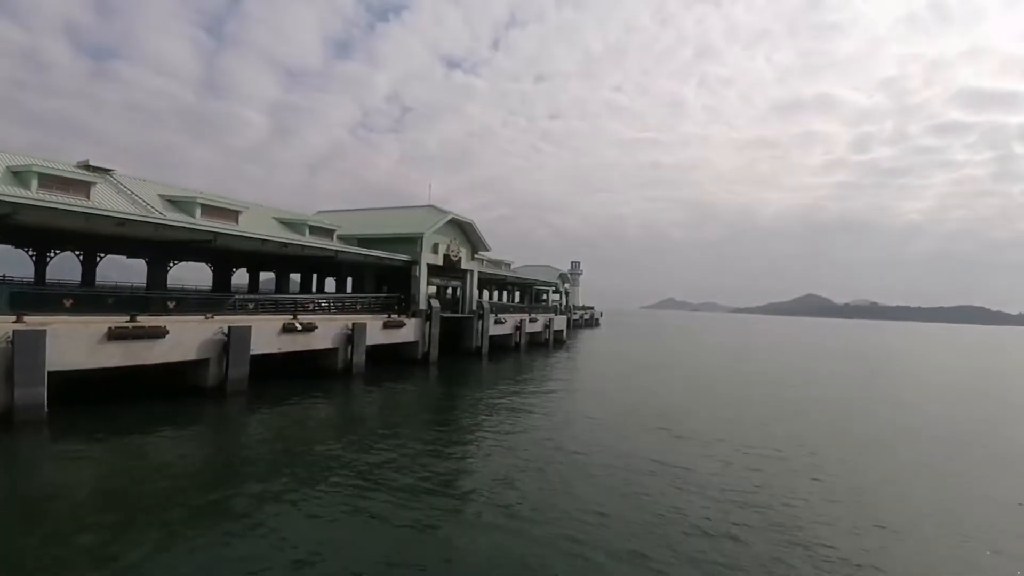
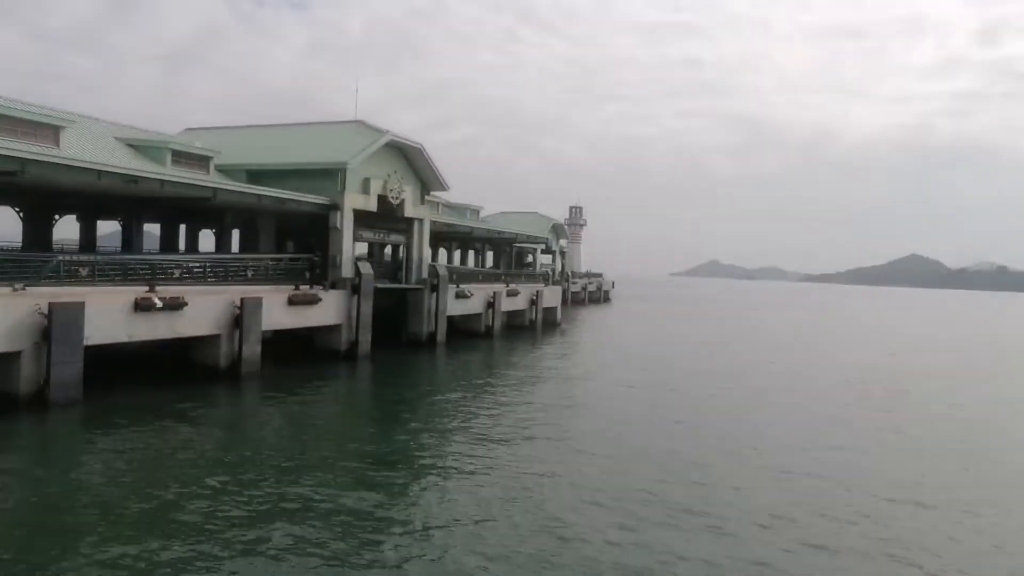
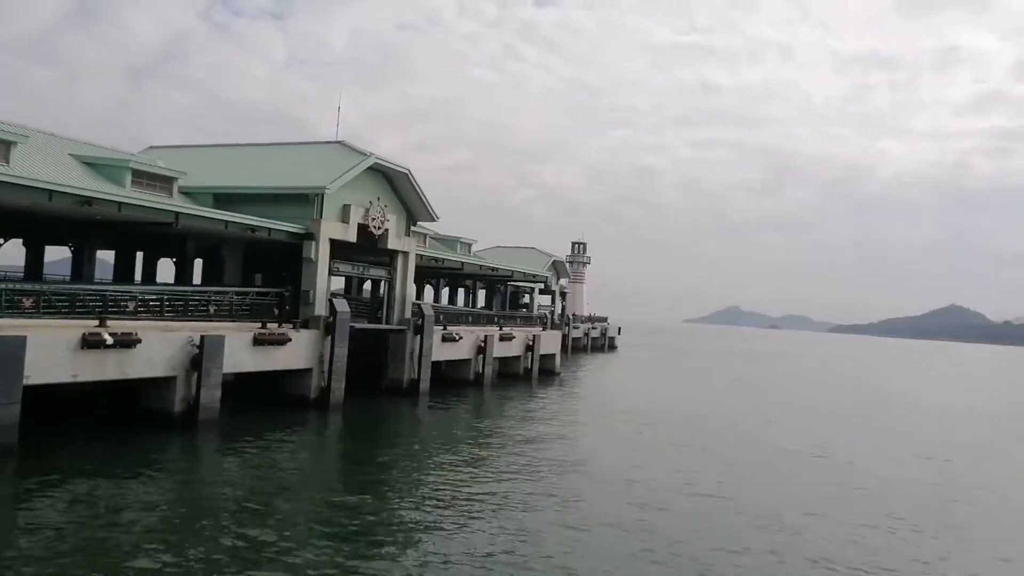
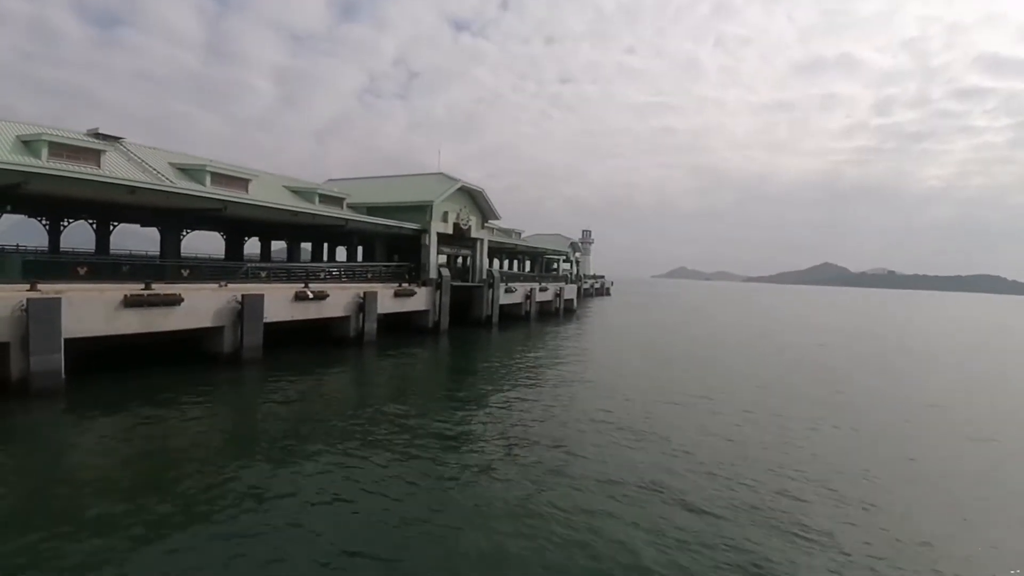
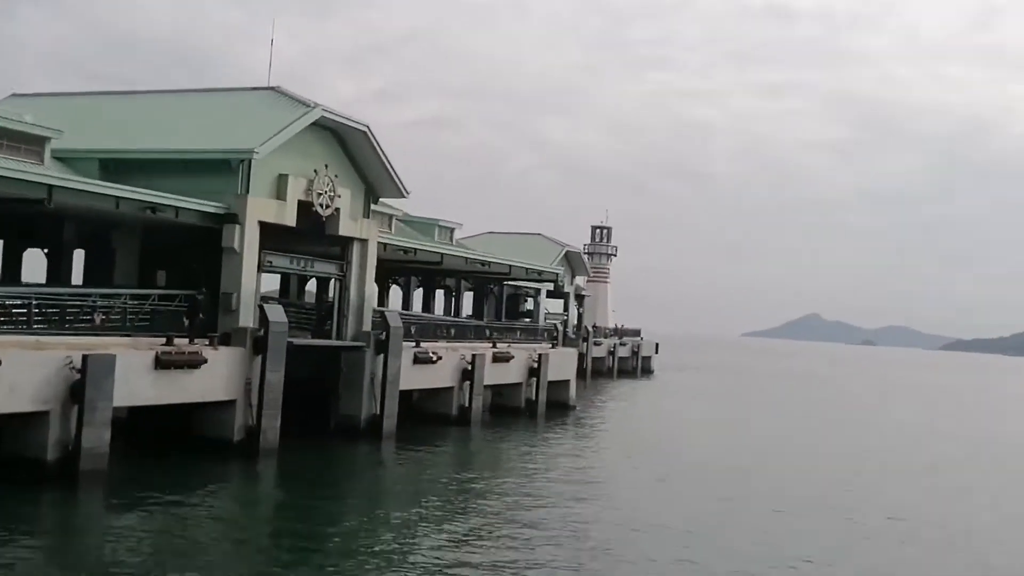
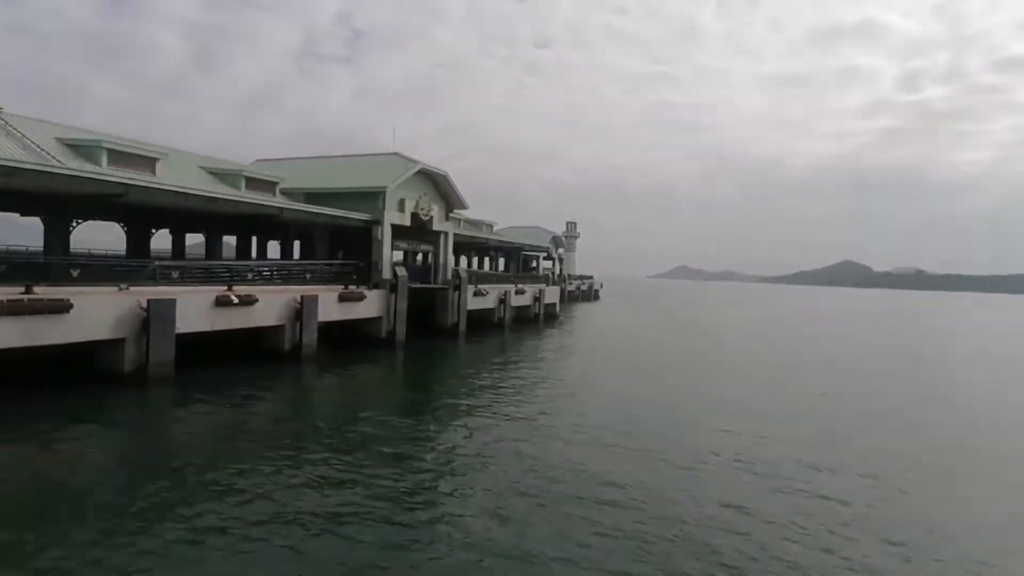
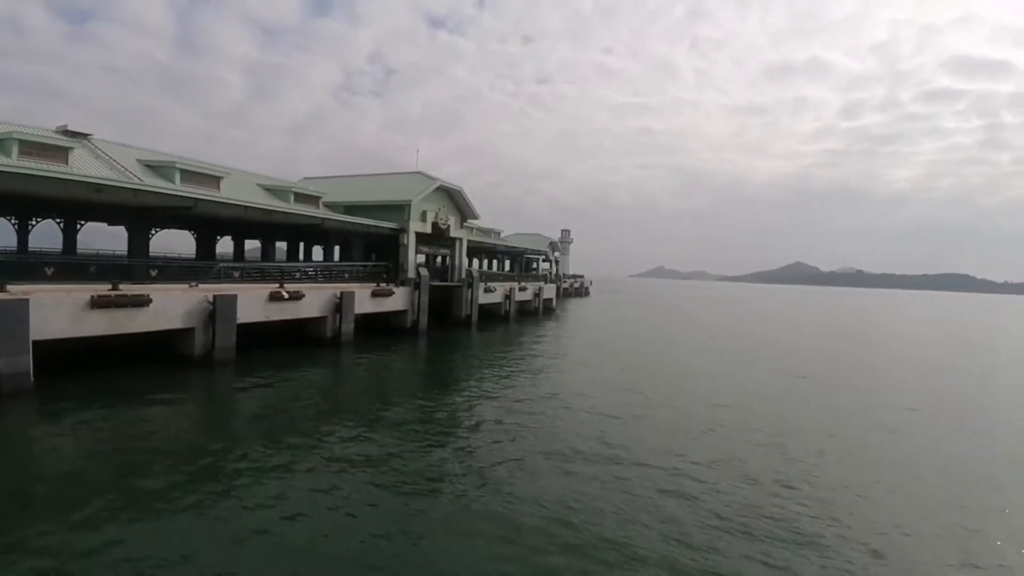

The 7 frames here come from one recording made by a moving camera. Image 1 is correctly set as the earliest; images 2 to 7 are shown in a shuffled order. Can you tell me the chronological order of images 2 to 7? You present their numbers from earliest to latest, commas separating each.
4, 7, 6, 2, 3, 5
